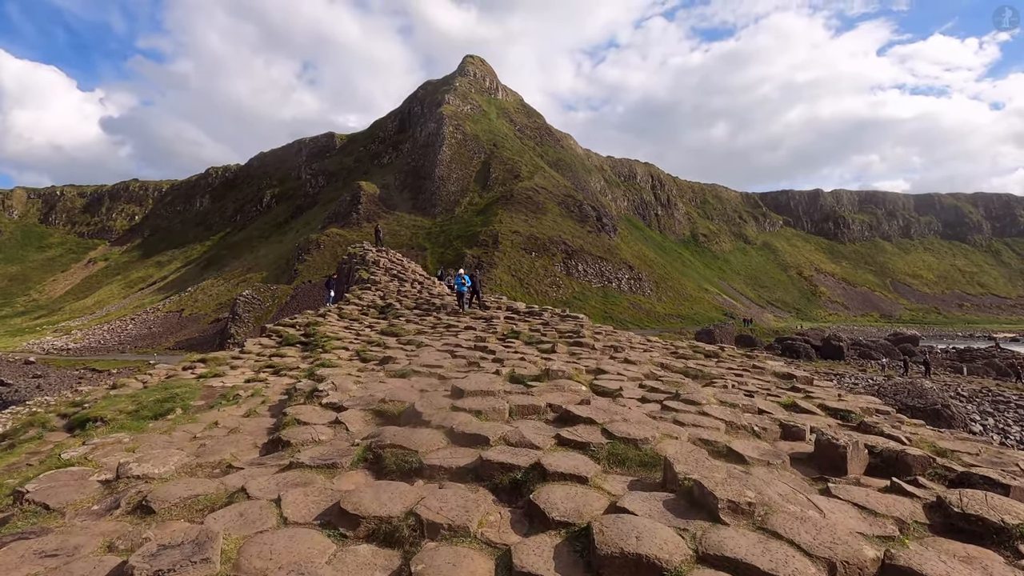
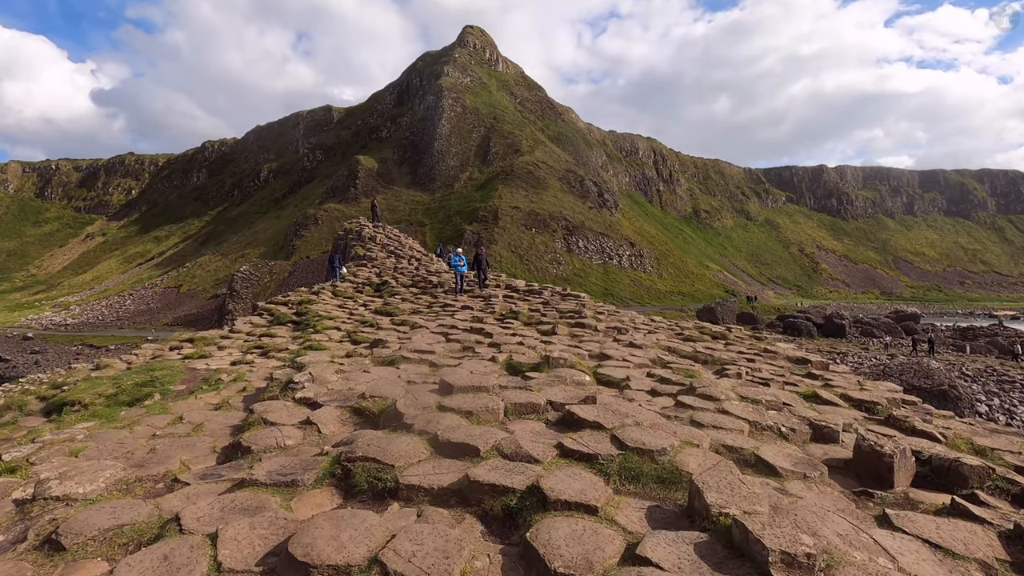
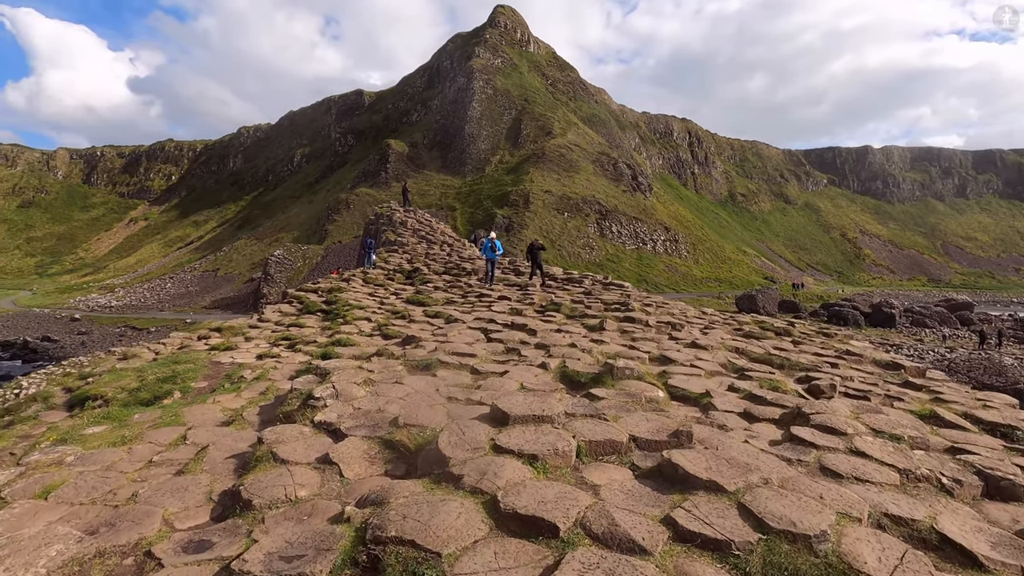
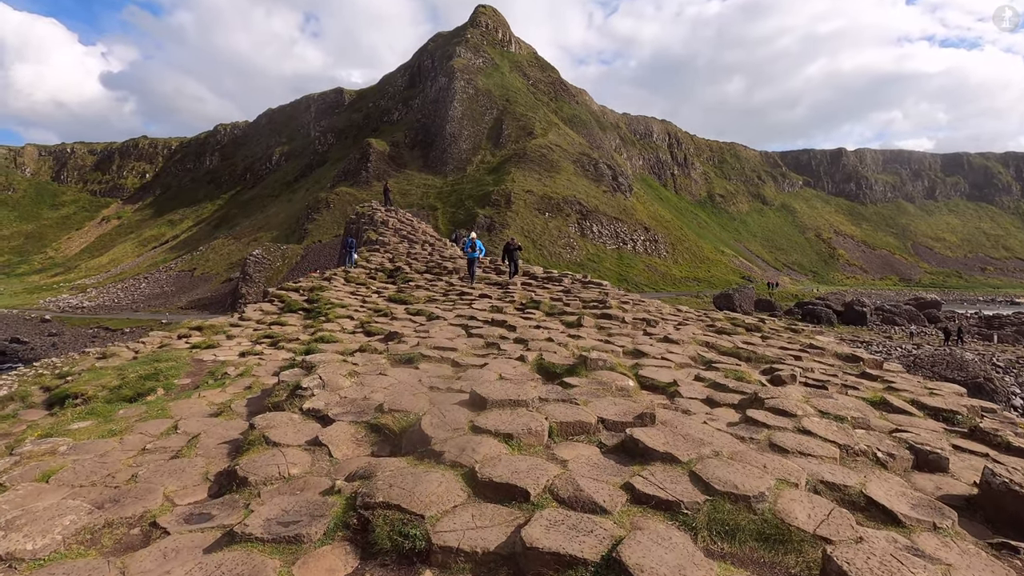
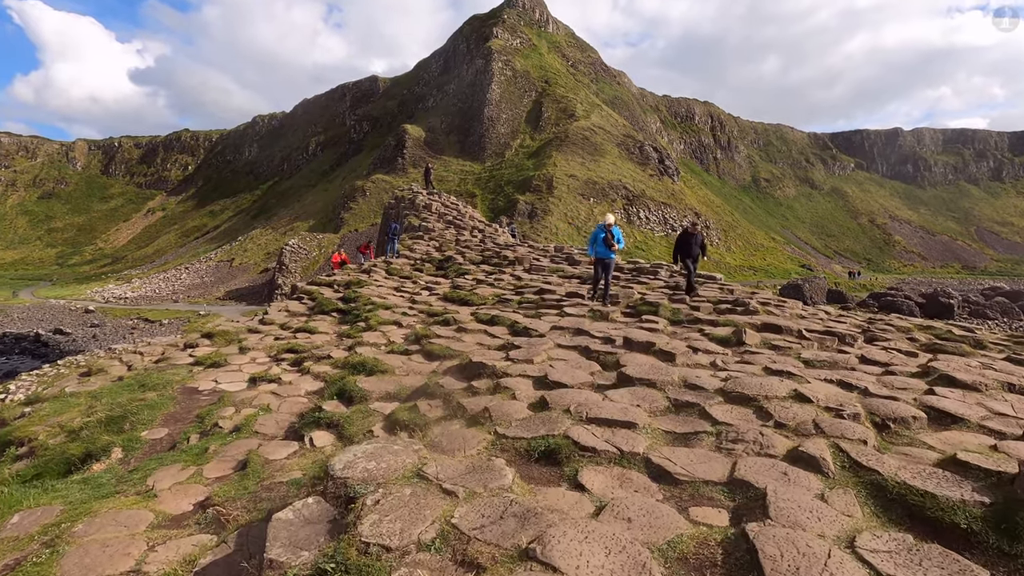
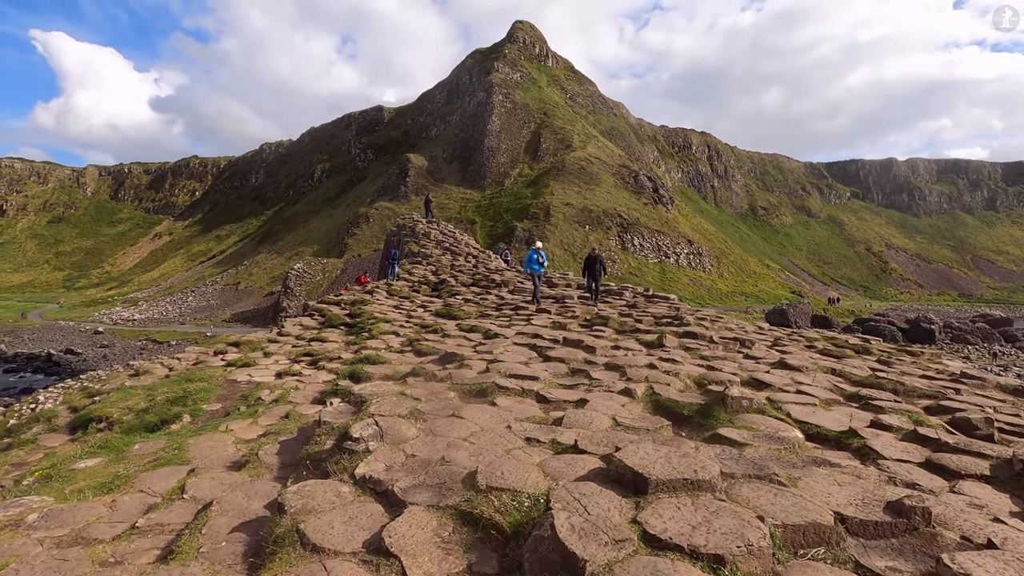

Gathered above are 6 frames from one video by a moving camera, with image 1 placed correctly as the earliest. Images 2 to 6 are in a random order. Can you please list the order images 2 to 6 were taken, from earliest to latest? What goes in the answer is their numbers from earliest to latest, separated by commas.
2, 4, 3, 6, 5
